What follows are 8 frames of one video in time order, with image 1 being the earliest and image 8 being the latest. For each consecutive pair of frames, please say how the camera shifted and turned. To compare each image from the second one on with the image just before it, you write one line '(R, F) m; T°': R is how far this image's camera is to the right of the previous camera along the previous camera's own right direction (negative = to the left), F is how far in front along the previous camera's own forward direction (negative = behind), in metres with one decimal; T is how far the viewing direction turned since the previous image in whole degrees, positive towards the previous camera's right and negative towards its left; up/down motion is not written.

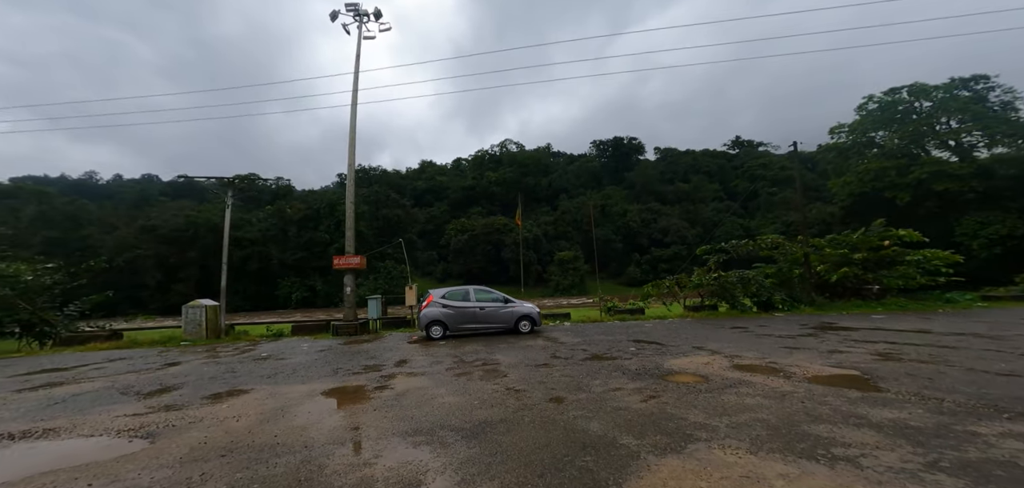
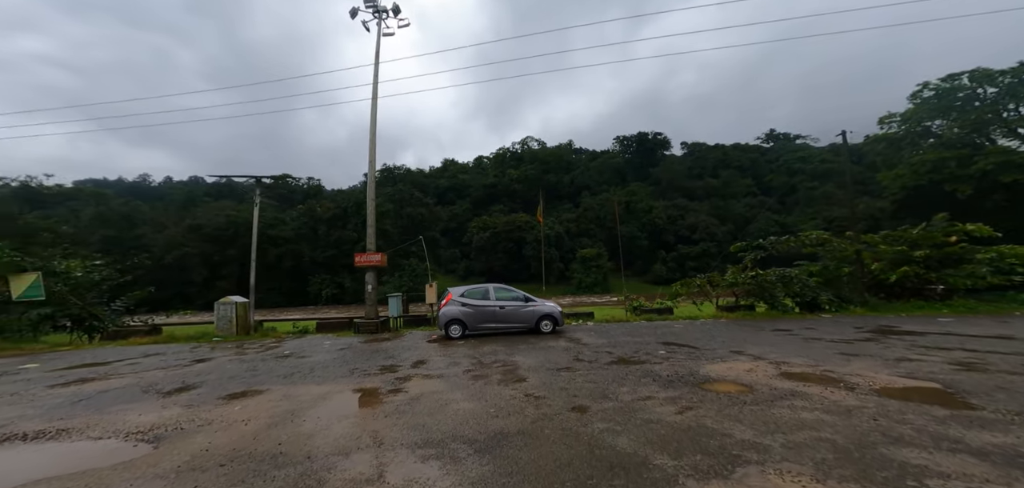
(0.0, +0.4) m; -3°
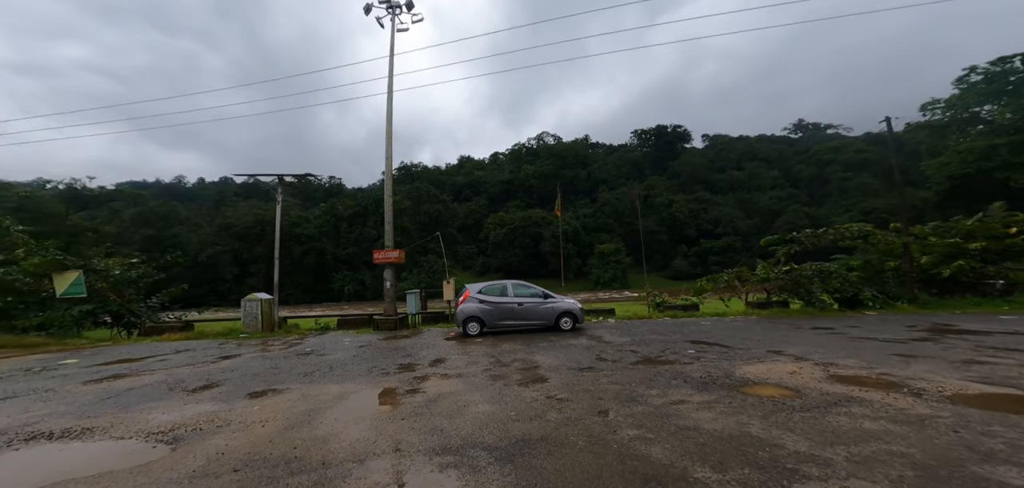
(0.0, +0.2) m; -2°
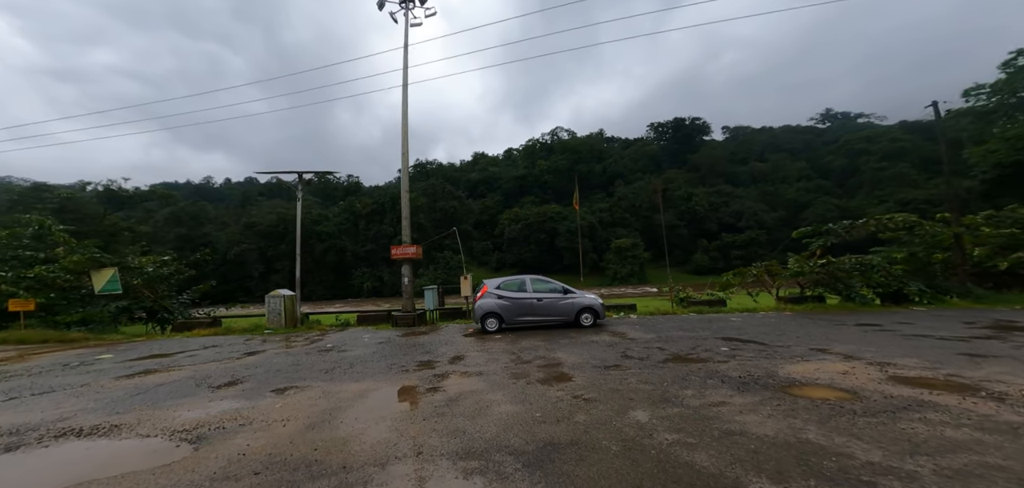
(-0.1, +0.2) m; -2°
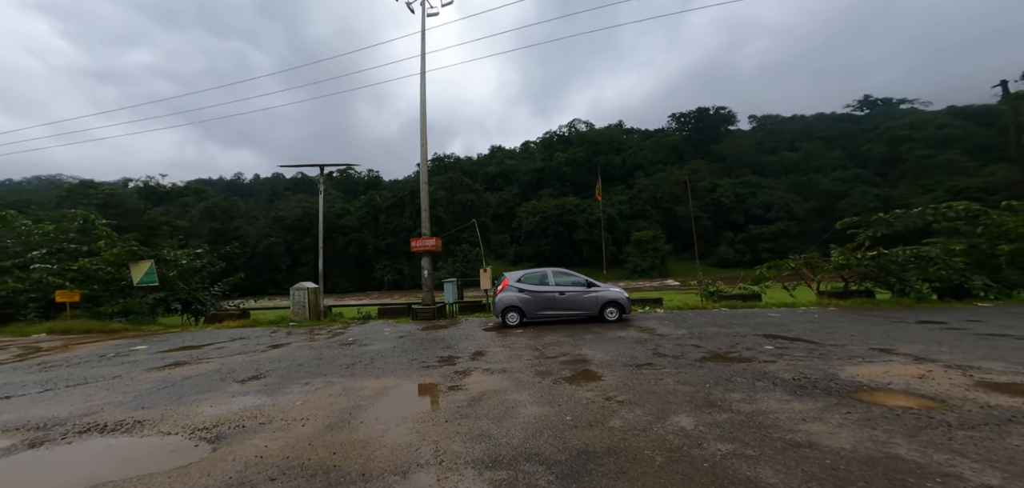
(-0.1, +0.3) m; -3°
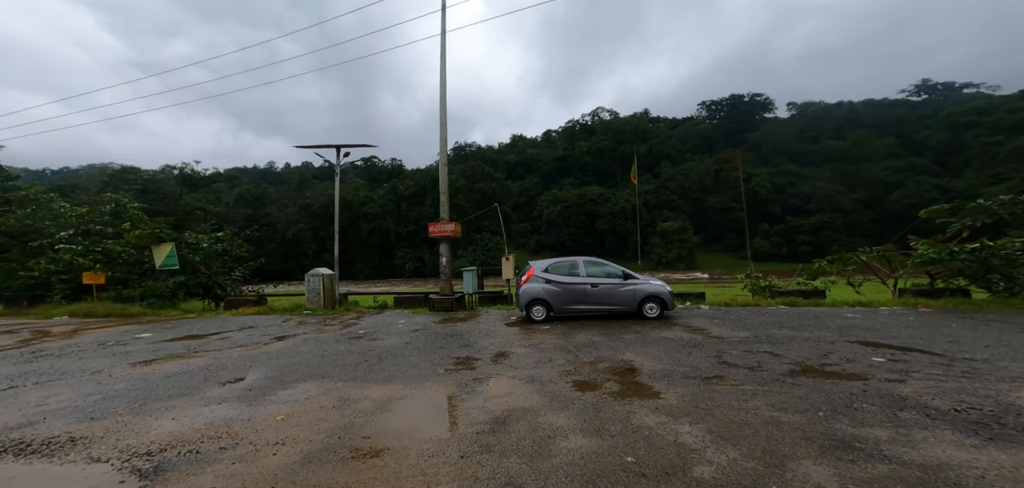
(-0.2, +1.1) m; -3°
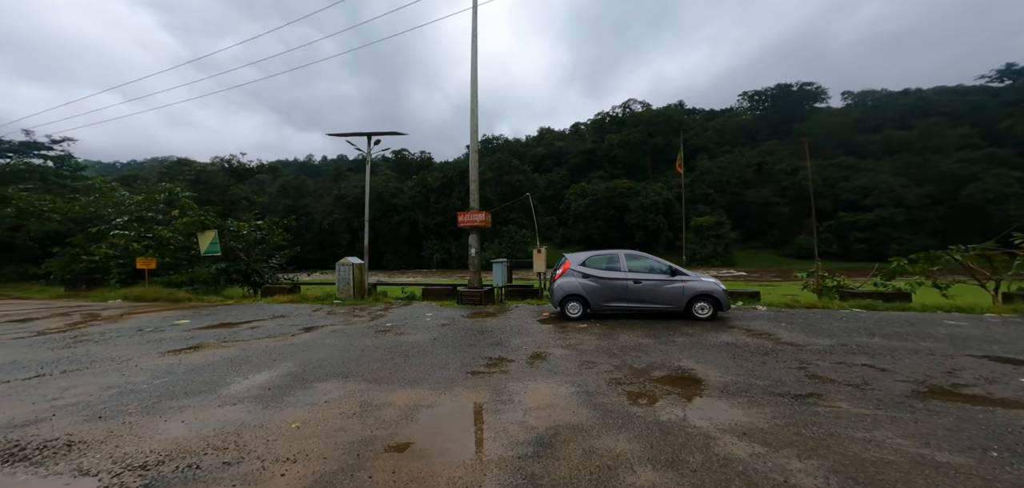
(-0.2, +0.7) m; -4°
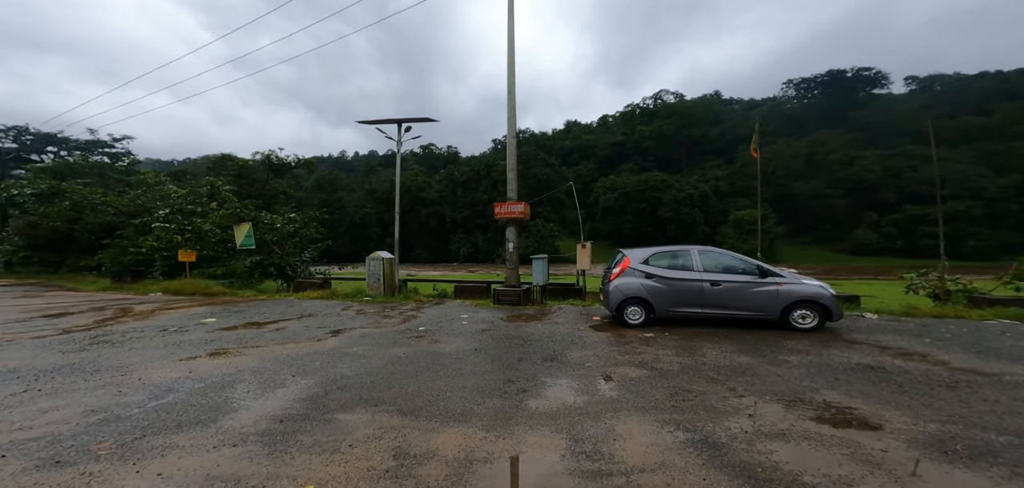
(-0.5, +1.2) m; -4°
